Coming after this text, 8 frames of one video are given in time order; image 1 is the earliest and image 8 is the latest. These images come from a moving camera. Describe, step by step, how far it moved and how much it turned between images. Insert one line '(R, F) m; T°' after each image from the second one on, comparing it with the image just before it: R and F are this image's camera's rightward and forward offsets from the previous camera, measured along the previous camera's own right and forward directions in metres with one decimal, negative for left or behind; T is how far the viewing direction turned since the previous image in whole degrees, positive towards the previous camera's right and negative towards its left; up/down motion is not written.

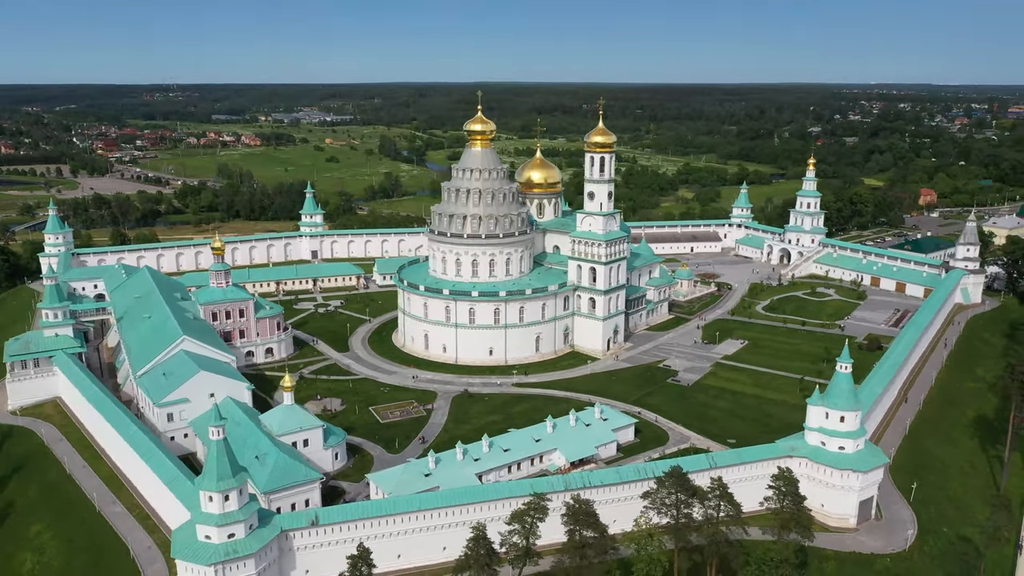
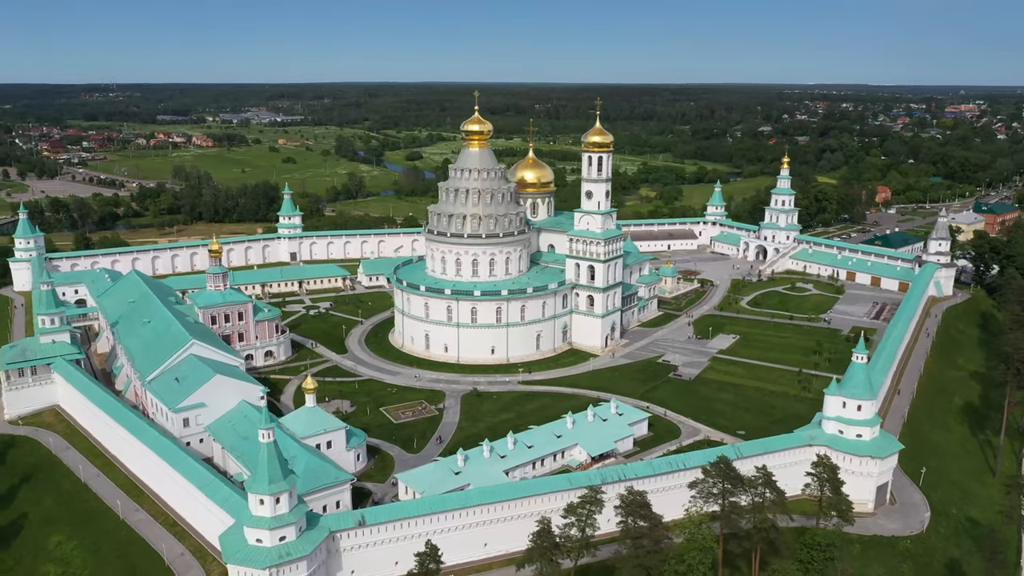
(-2.8, -0.2) m; +3°
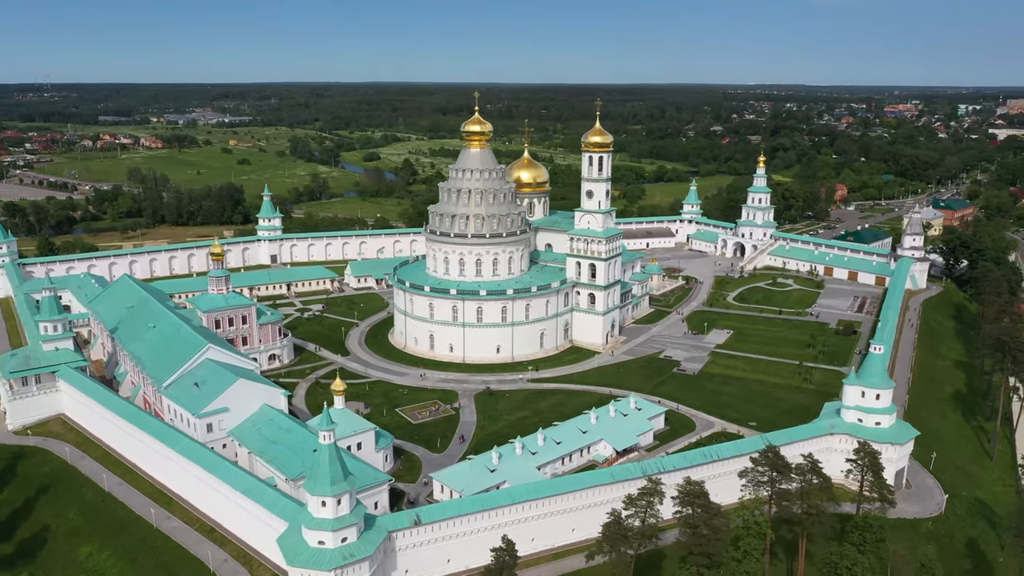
(-3.1, -0.2) m; +3°
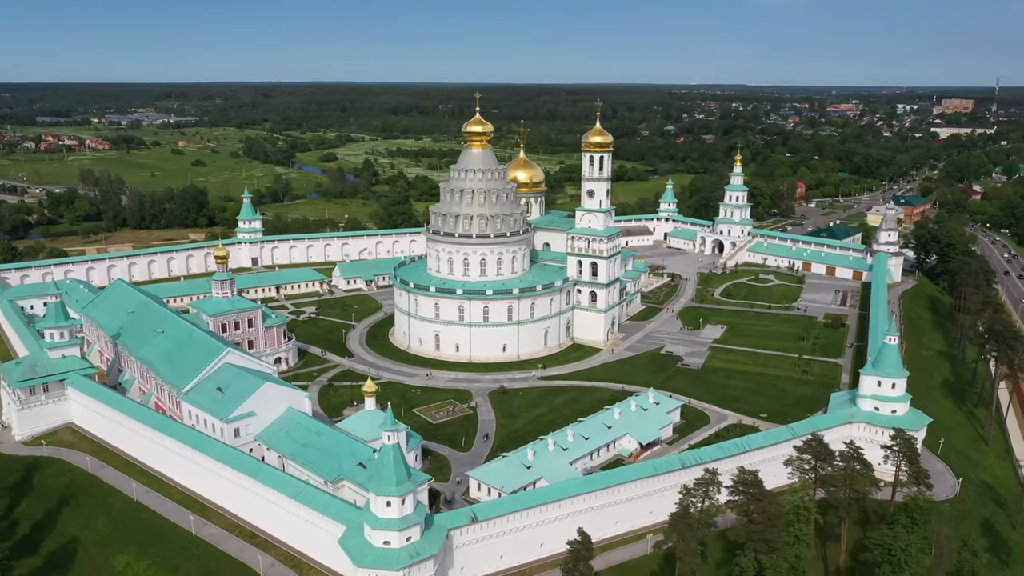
(-3.1, -0.2) m; +3°
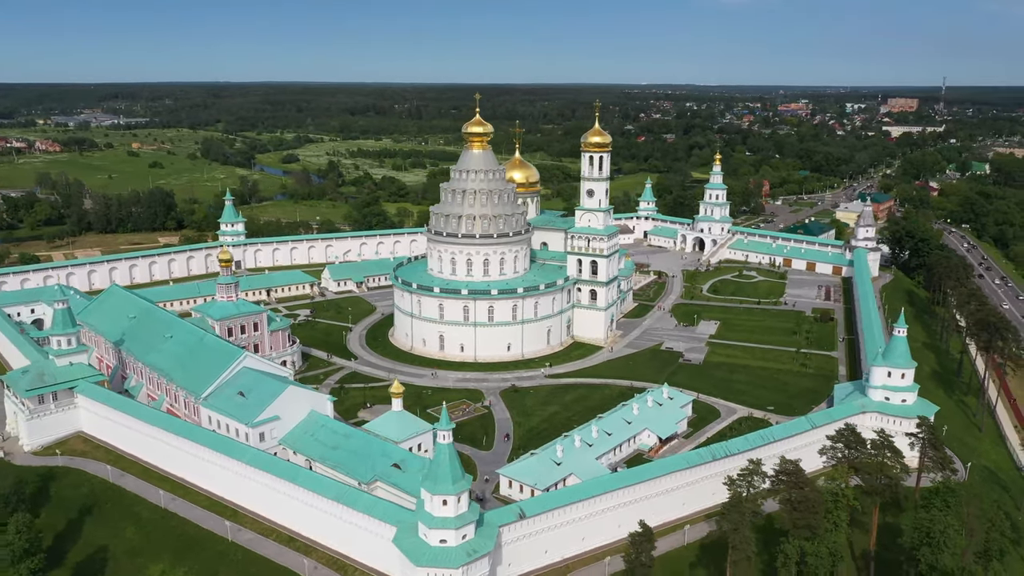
(-2.7, -0.3) m; +3°
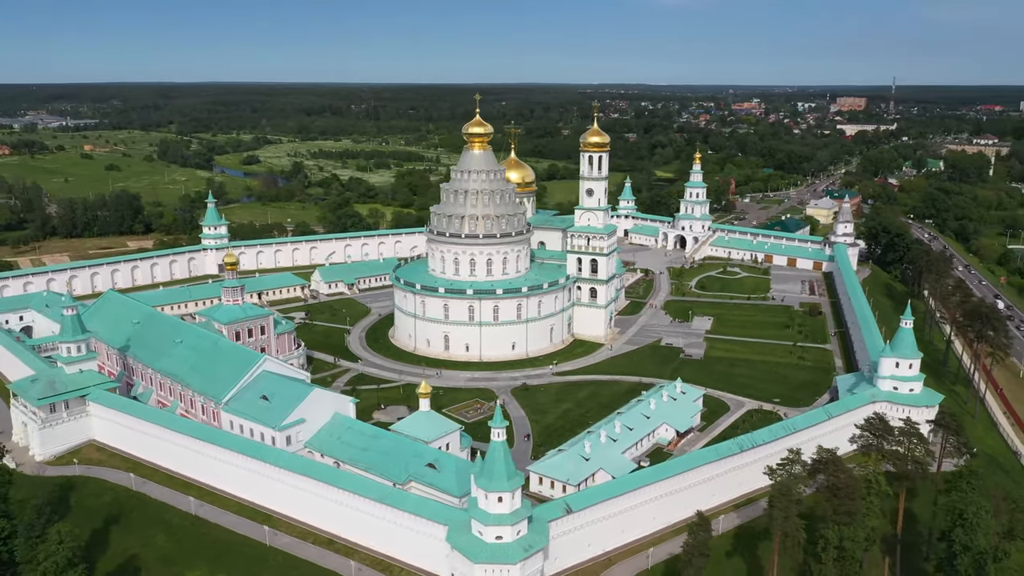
(-2.7, -0.3) m; +3°
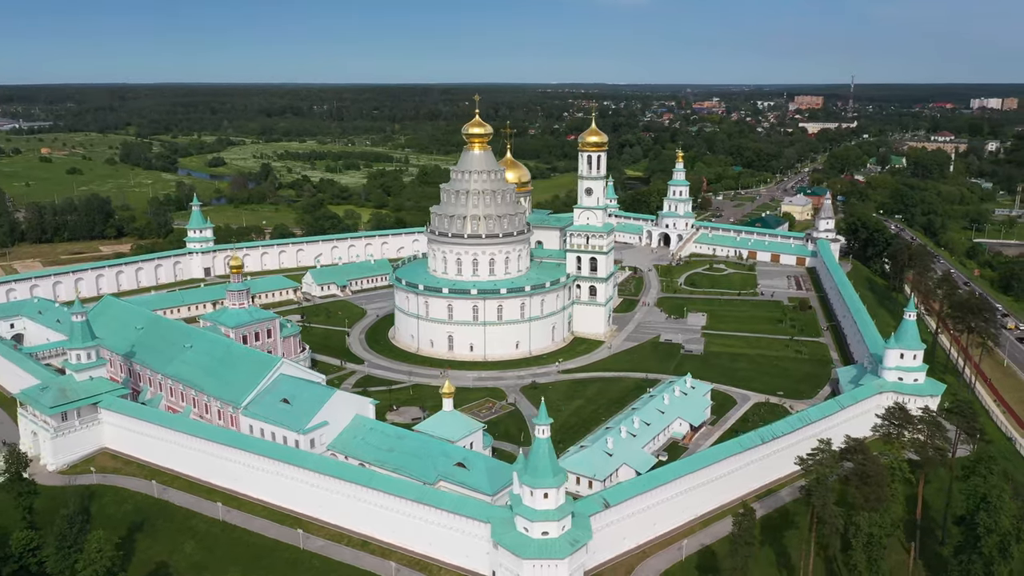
(-2.3, -0.2) m; +2°
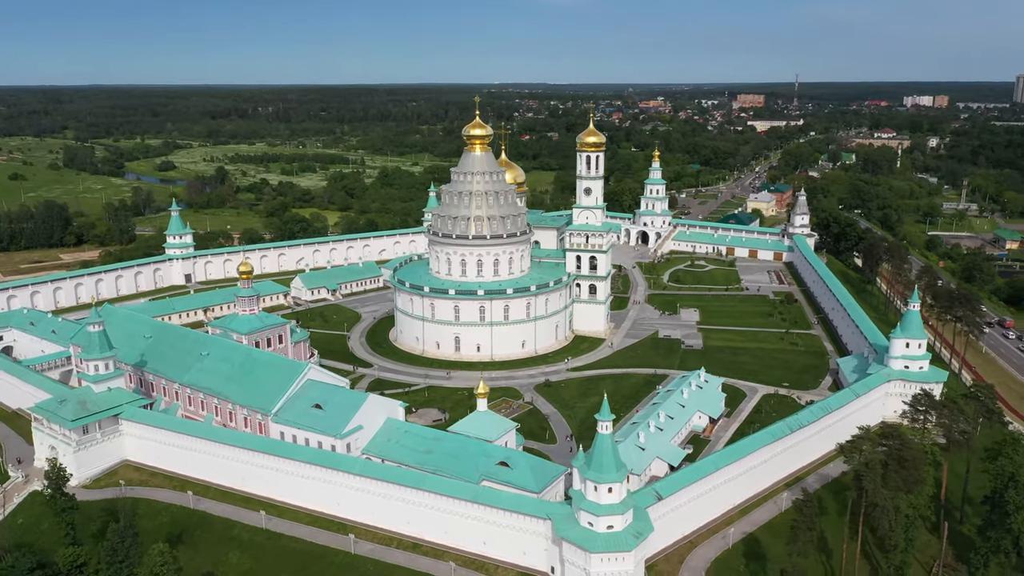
(-3.3, -0.3) m; +4°
